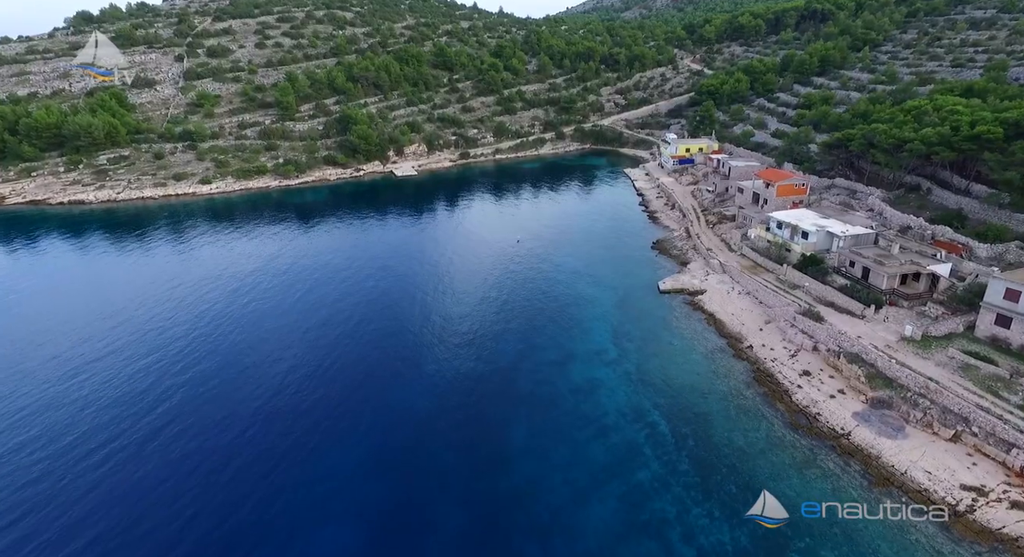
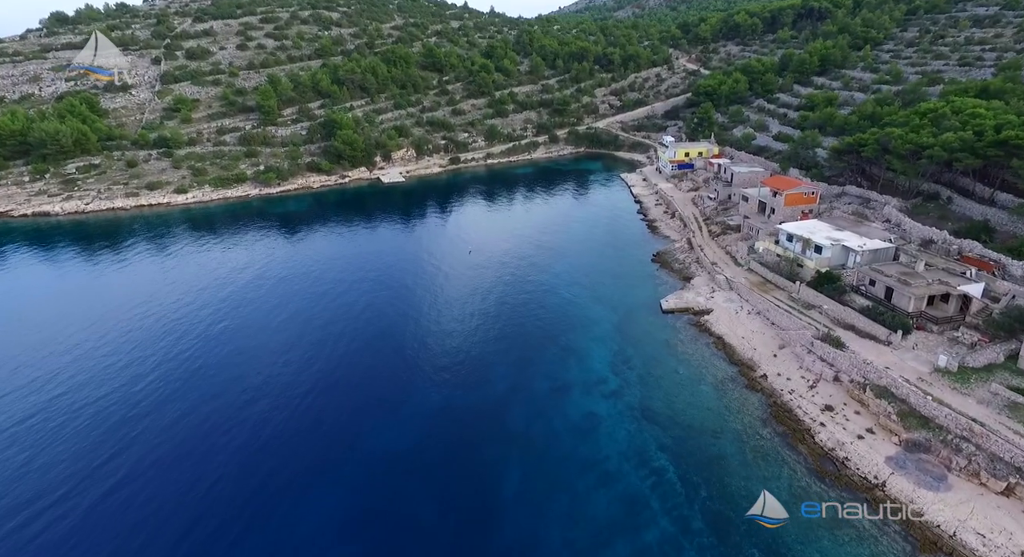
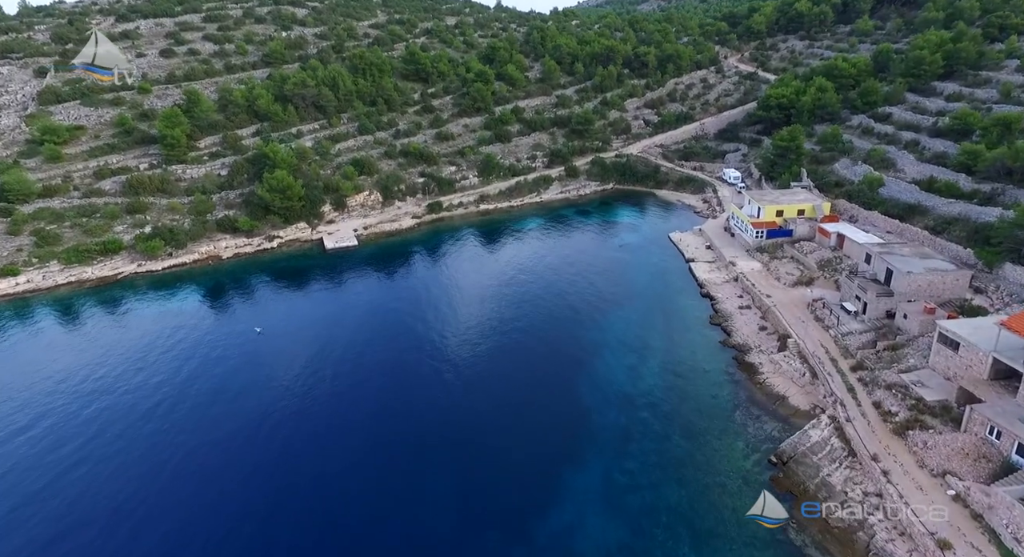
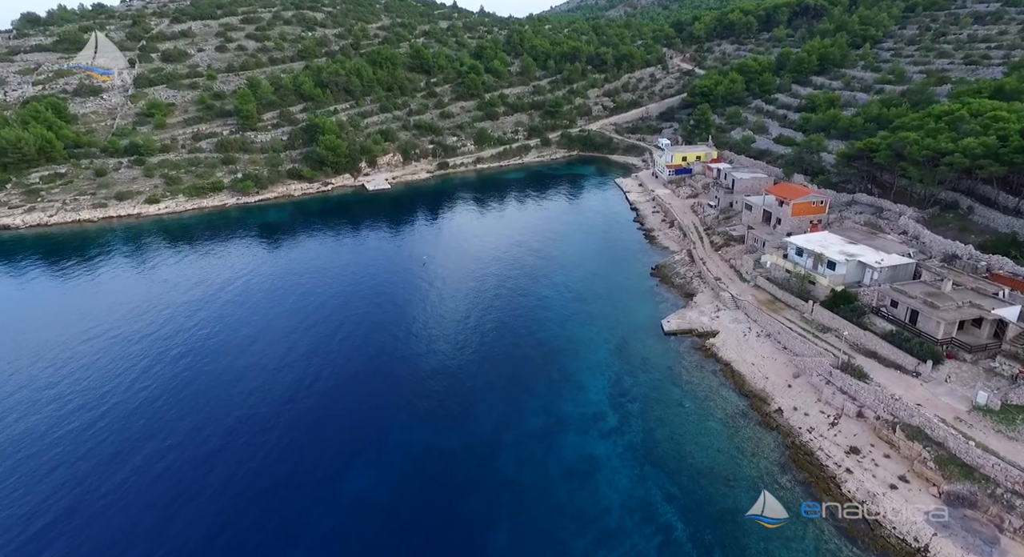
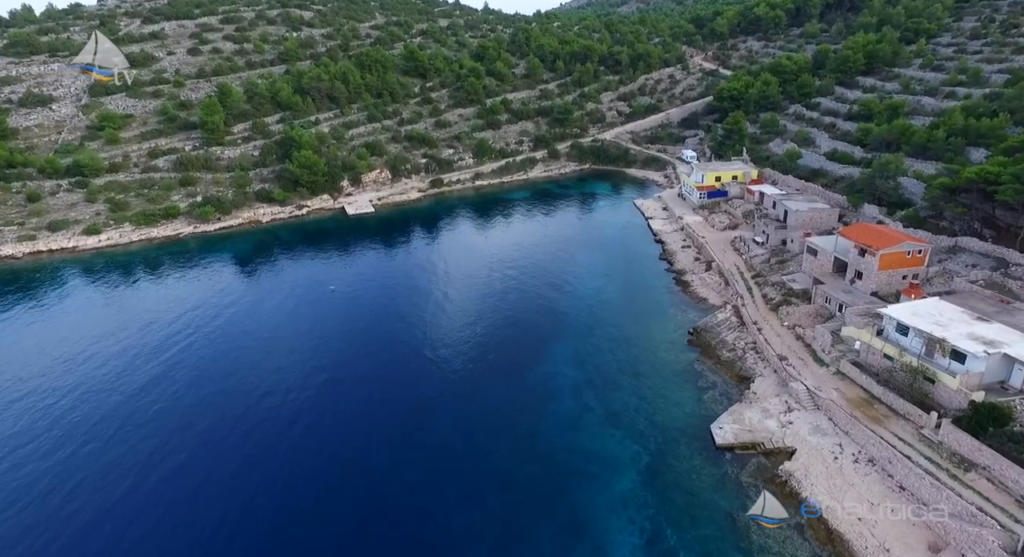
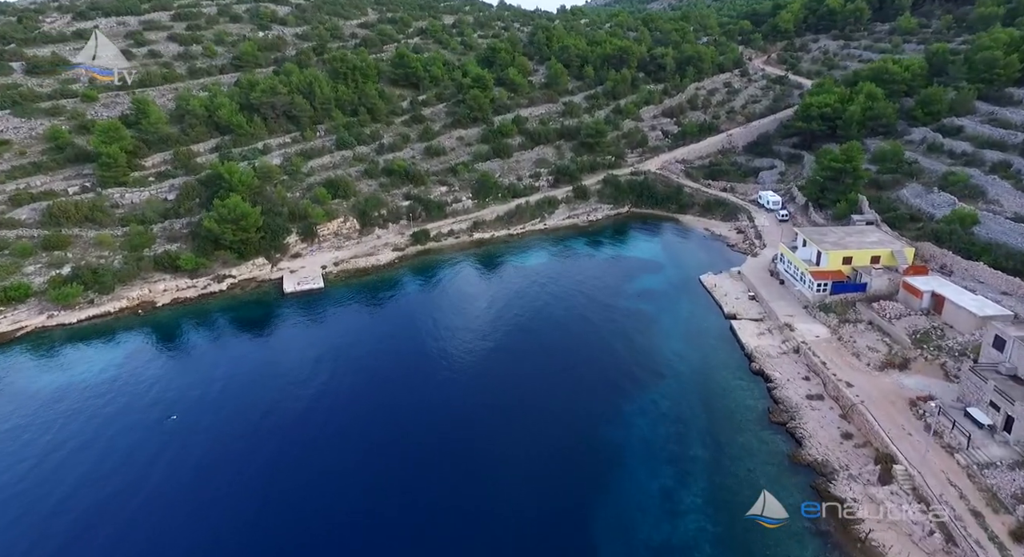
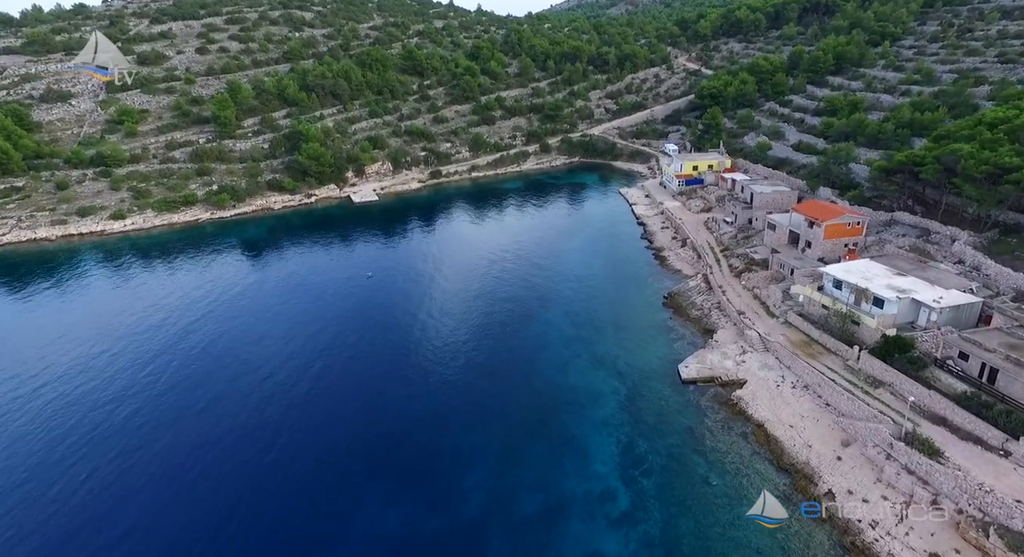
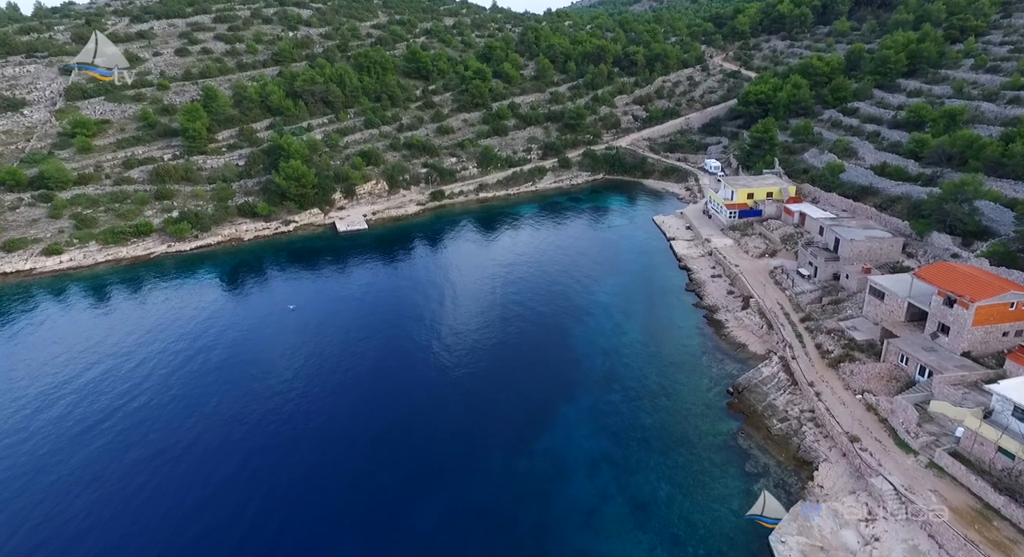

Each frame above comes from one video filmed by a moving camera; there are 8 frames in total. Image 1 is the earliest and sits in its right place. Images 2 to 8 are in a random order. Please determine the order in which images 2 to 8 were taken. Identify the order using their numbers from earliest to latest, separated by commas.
2, 4, 7, 5, 8, 3, 6
